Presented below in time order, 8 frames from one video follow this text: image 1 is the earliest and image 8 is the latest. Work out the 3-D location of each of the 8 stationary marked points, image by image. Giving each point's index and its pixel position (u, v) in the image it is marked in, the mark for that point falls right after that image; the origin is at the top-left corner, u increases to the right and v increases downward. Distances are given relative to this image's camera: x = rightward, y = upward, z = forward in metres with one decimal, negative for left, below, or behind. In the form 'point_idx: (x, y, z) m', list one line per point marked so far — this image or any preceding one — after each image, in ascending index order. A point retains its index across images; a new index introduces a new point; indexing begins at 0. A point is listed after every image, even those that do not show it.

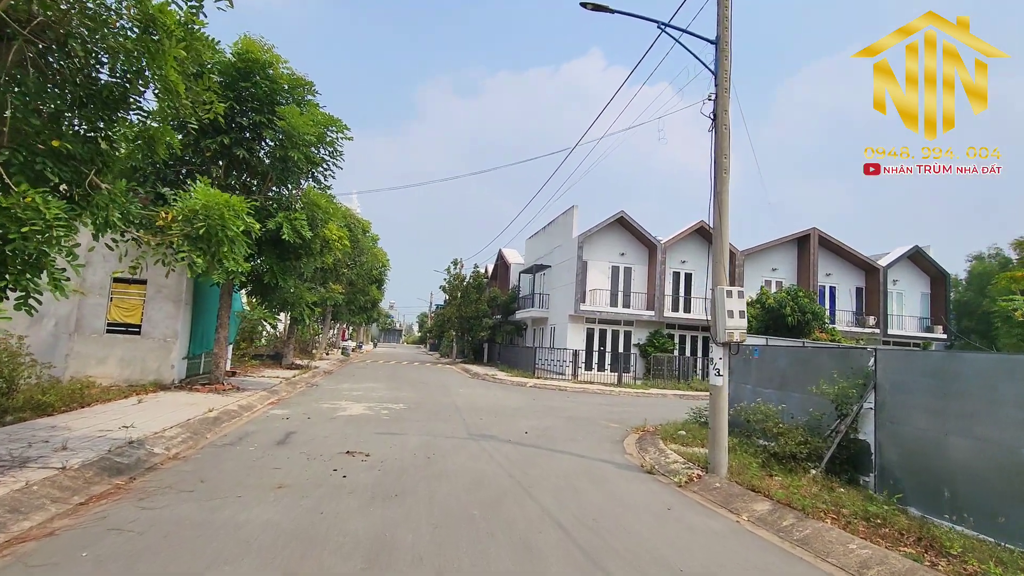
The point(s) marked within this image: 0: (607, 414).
0: (+2.3, -3.2, +13.9) m
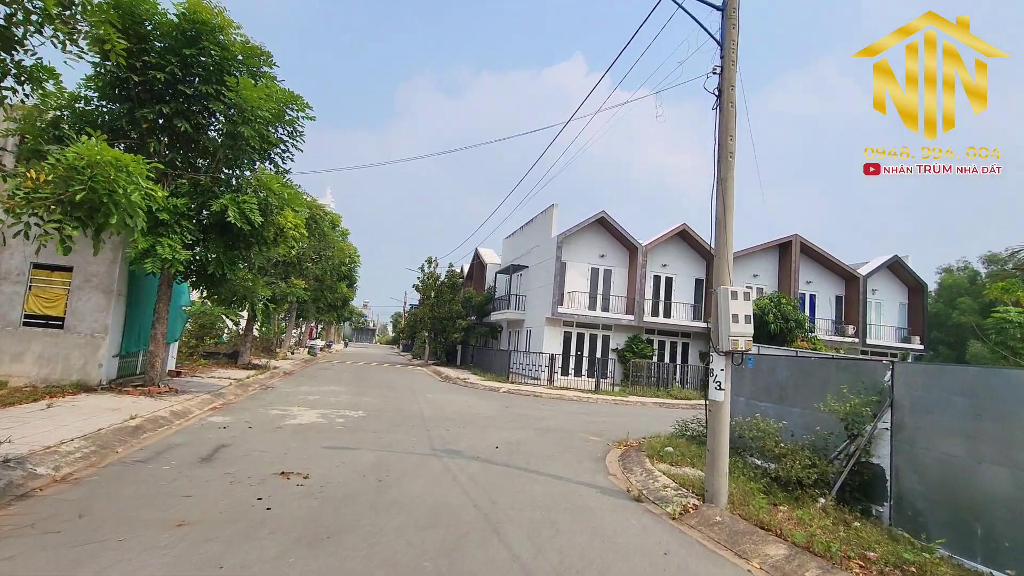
0: (+1.6, -3.2, +12.9) m
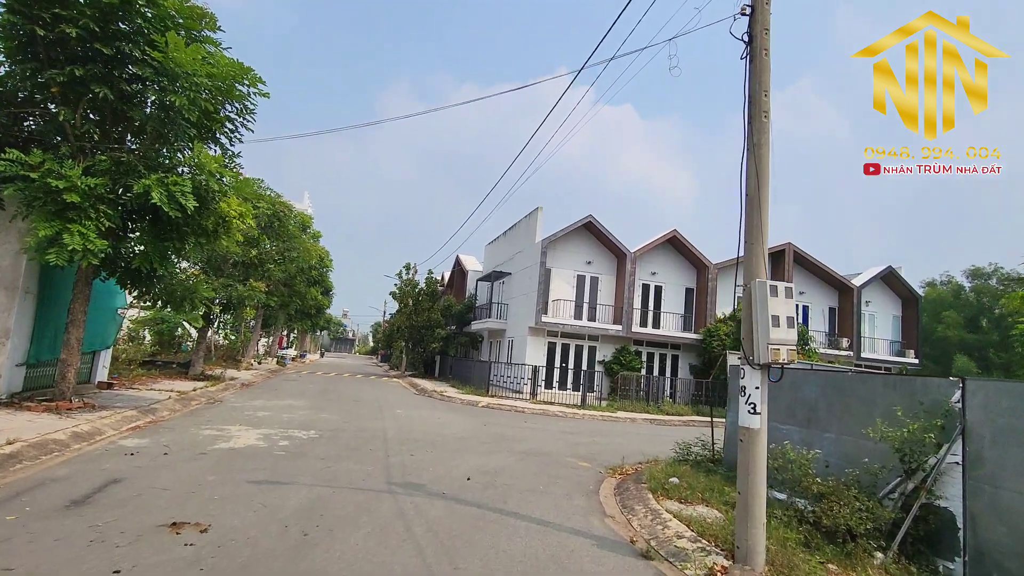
0: (+1.2, -3.2, +11.3) m
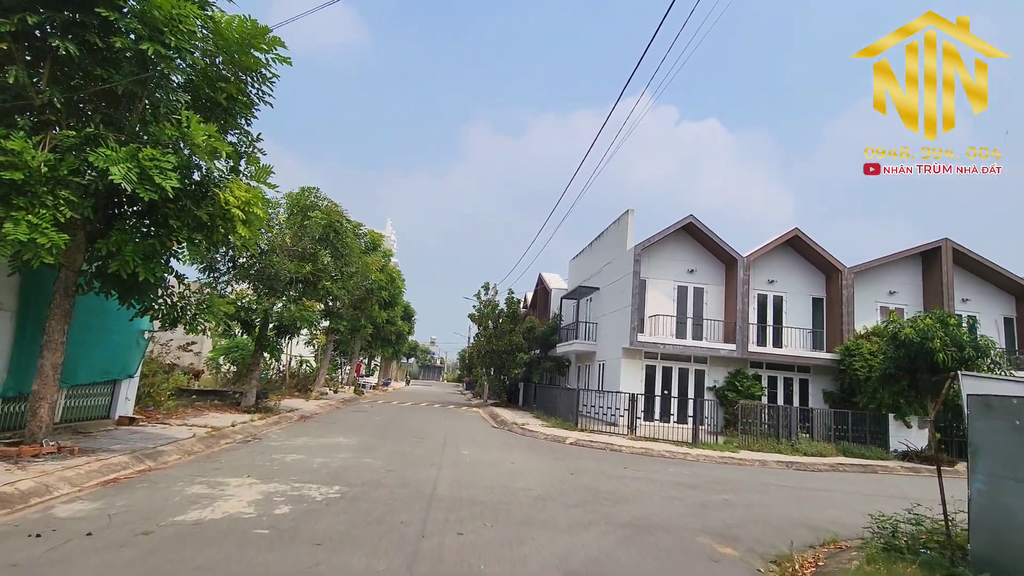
0: (+2.6, -3.2, +7.7) m
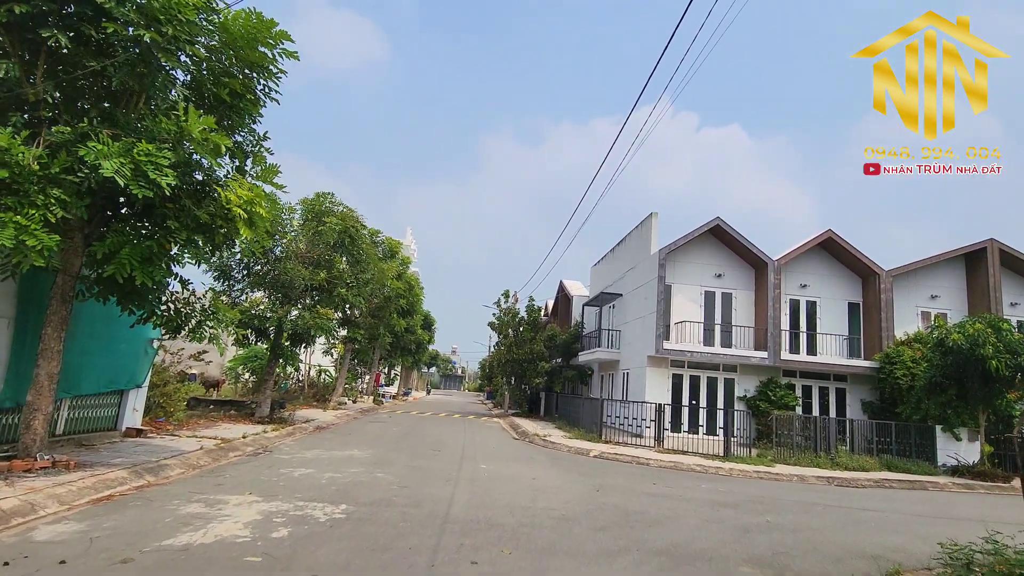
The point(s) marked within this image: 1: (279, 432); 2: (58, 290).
0: (+2.8, -3.2, +7.0) m
1: (-6.1, -3.8, +14.7) m
2: (-6.2, 0.0, +7.6) m
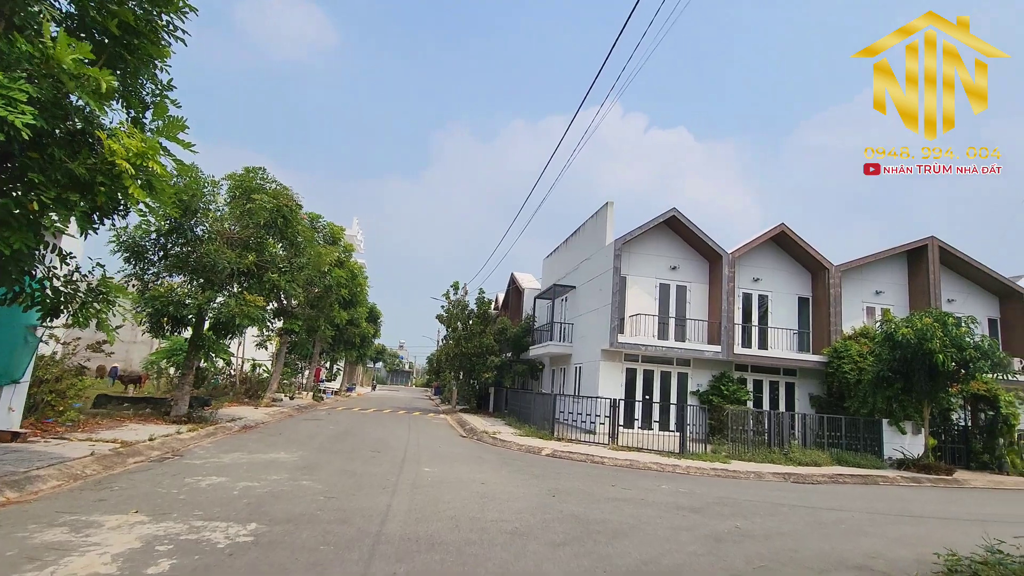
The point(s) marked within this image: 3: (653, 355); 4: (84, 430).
0: (+2.2, -3.0, +6.2) m
1: (-7.3, -3.4, +13.0) m
2: (-6.8, +0.3, +6.0) m
3: (+5.0, -2.4, +20.0) m
4: (-8.5, -2.8, +11.1) m
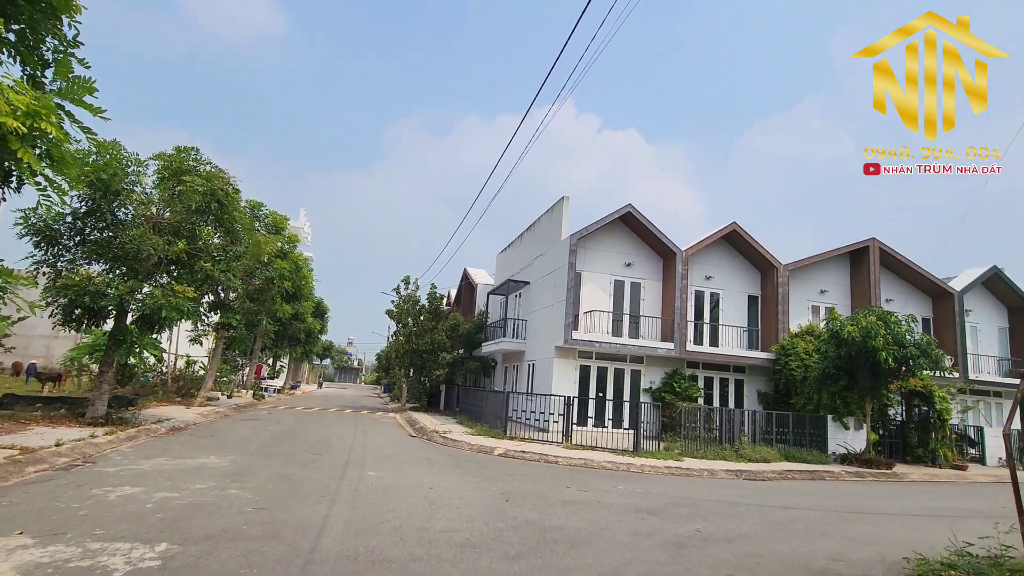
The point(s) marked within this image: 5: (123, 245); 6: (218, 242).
0: (+1.7, -2.9, +5.8) m
1: (-8.4, -3.1, +11.8) m
2: (-7.2, +0.5, +4.9) m
3: (+3.4, -2.2, +19.8) m
4: (-9.3, -2.5, +9.8) m
5: (-9.1, +1.0, +13.1) m
6: (-7.8, +1.2, +14.9) m
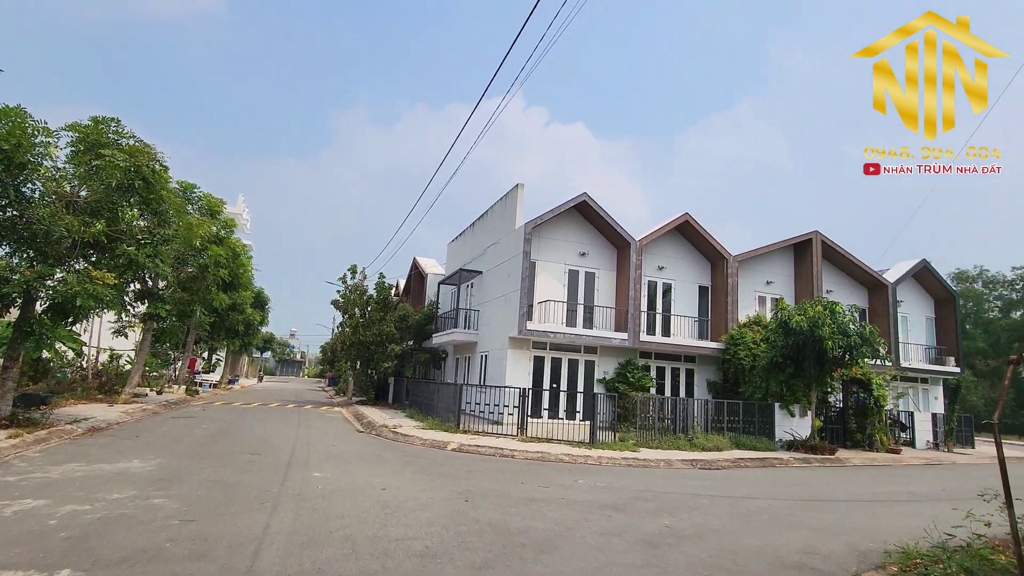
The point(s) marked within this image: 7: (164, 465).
0: (+1.4, -2.7, +5.4) m
1: (-9.2, -2.8, +10.5) m
2: (-7.4, +0.7, +3.6) m
3: (+1.7, -1.9, +19.5) m
4: (-10.0, -2.3, +8.4) m
5: (-10.1, +1.3, +11.7) m
6: (-8.9, +1.6, +13.6) m
7: (-5.8, -2.9, +9.3) m
